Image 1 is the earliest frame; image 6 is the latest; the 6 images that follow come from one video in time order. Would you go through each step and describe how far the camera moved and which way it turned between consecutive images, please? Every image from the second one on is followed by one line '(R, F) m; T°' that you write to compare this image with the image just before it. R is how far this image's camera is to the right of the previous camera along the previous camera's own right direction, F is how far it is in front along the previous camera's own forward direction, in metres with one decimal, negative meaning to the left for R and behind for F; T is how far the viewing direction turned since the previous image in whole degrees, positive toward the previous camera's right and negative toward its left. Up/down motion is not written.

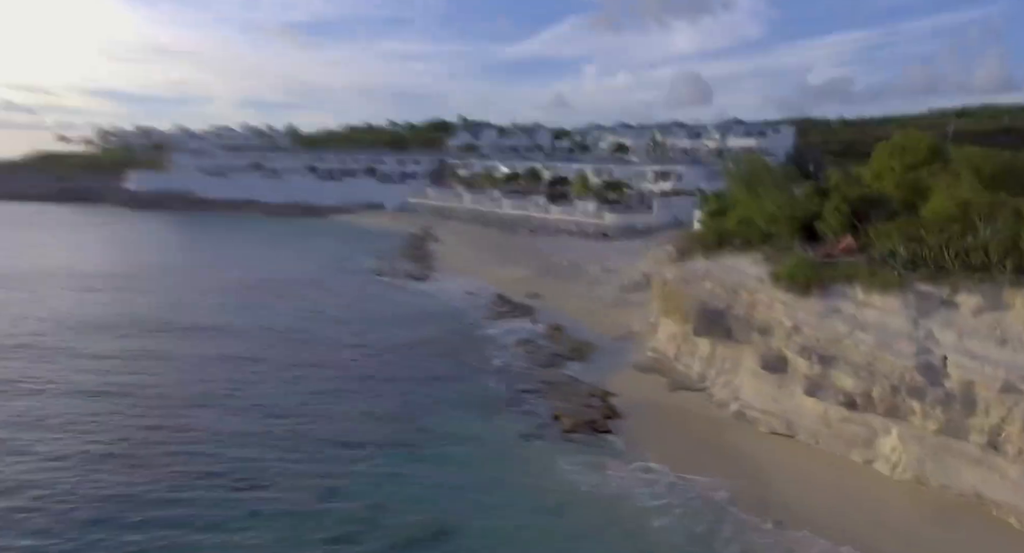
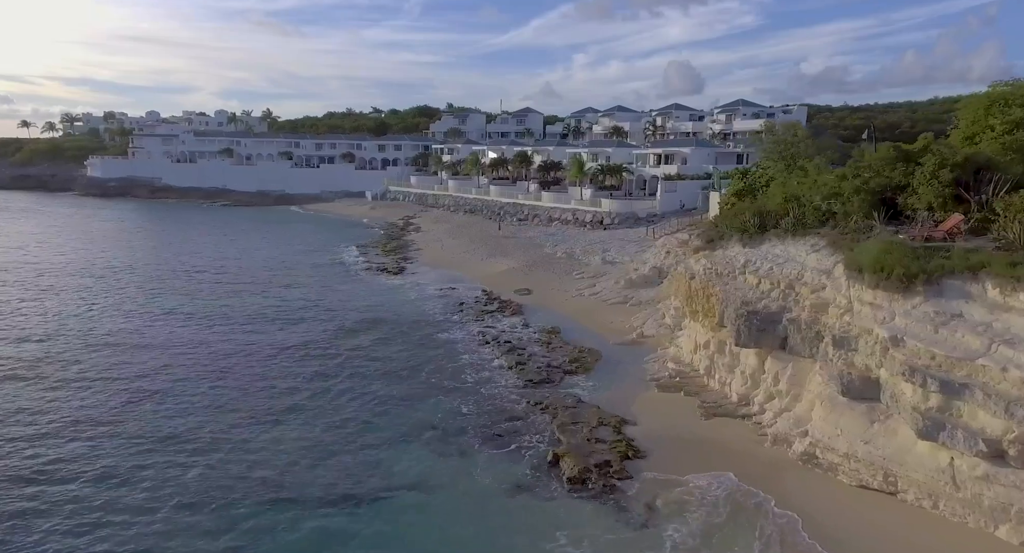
(+0.1, +5.5) m; +1°
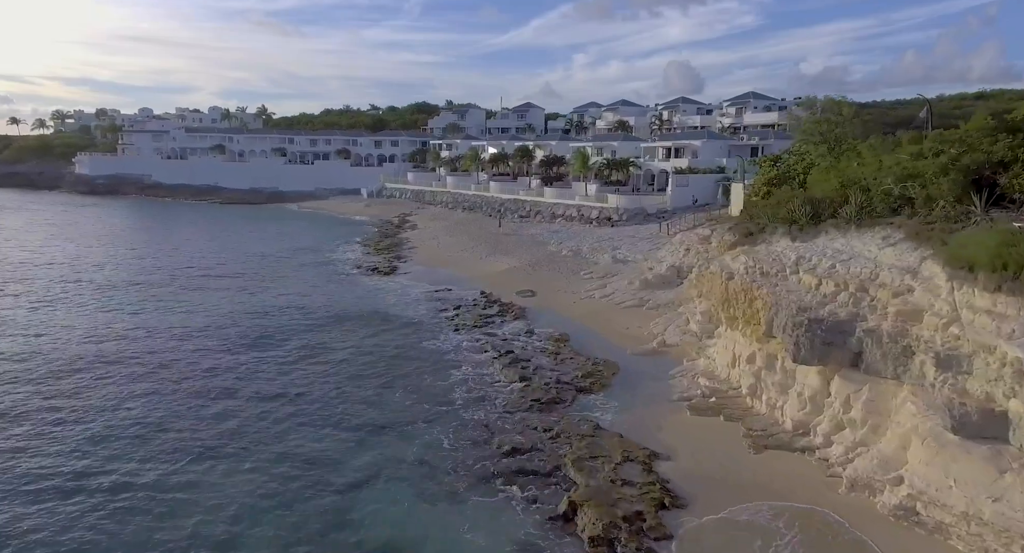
(-0.1, +3.5) m; 0°
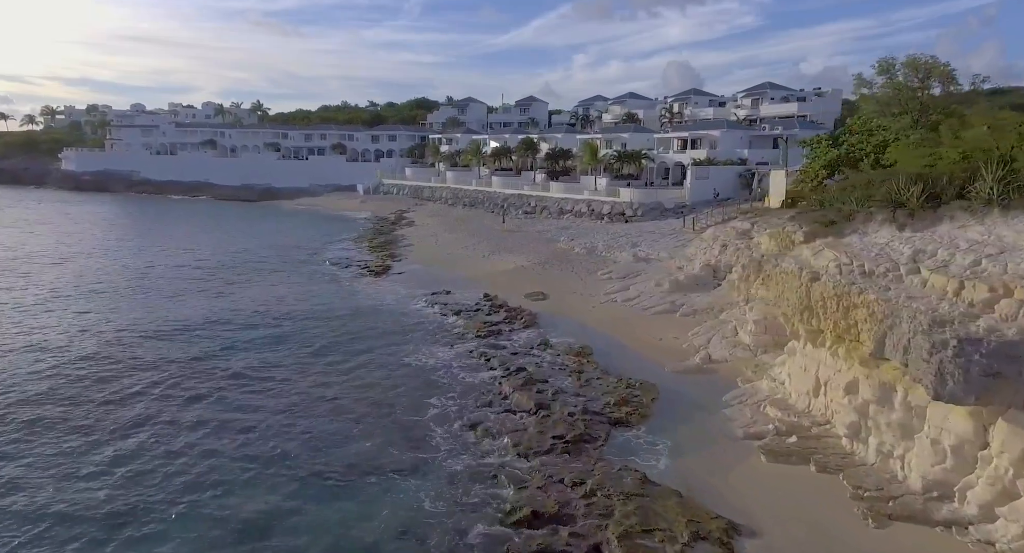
(-0.3, +4.3) m; 0°
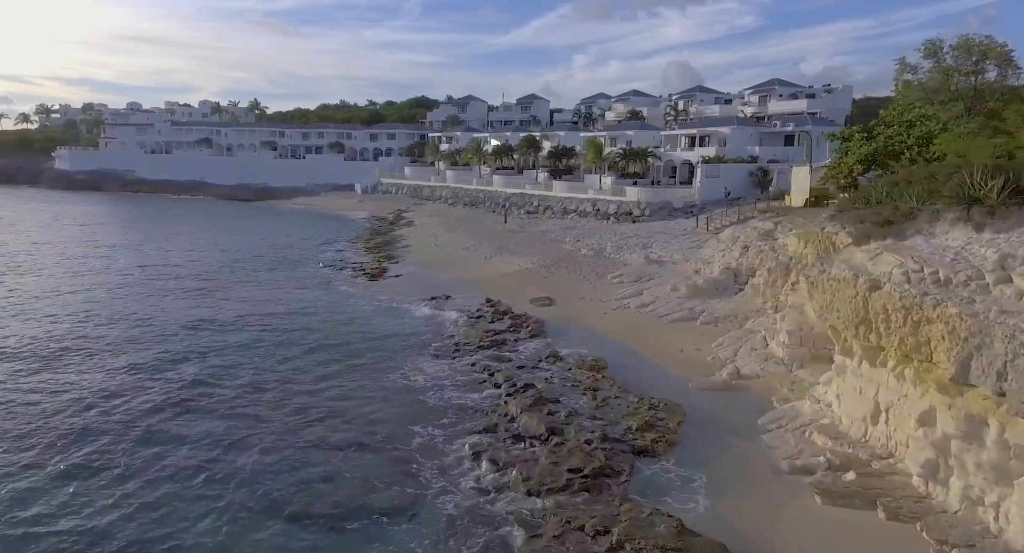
(-0.2, +2.0) m; 0°
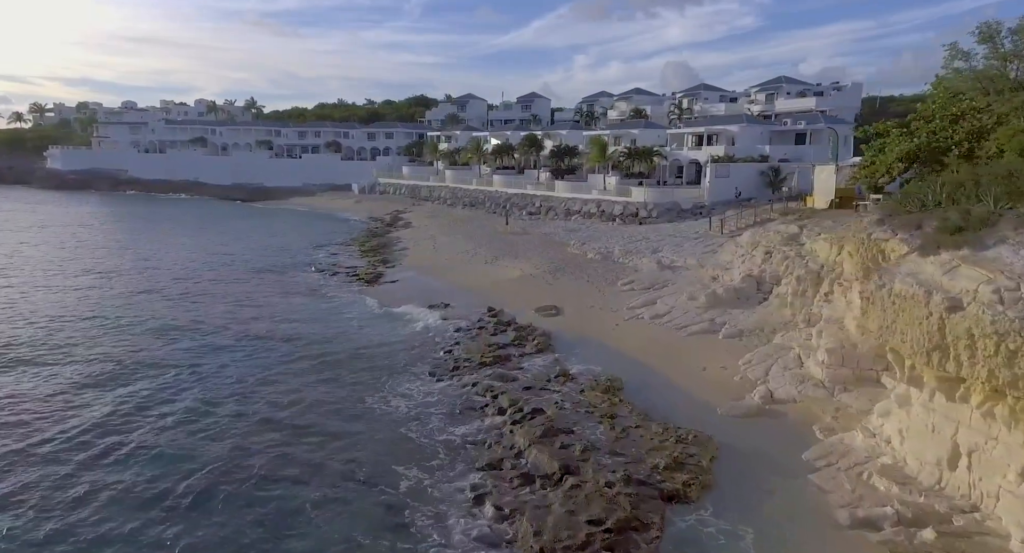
(-0.1, +1.9) m; 0°
